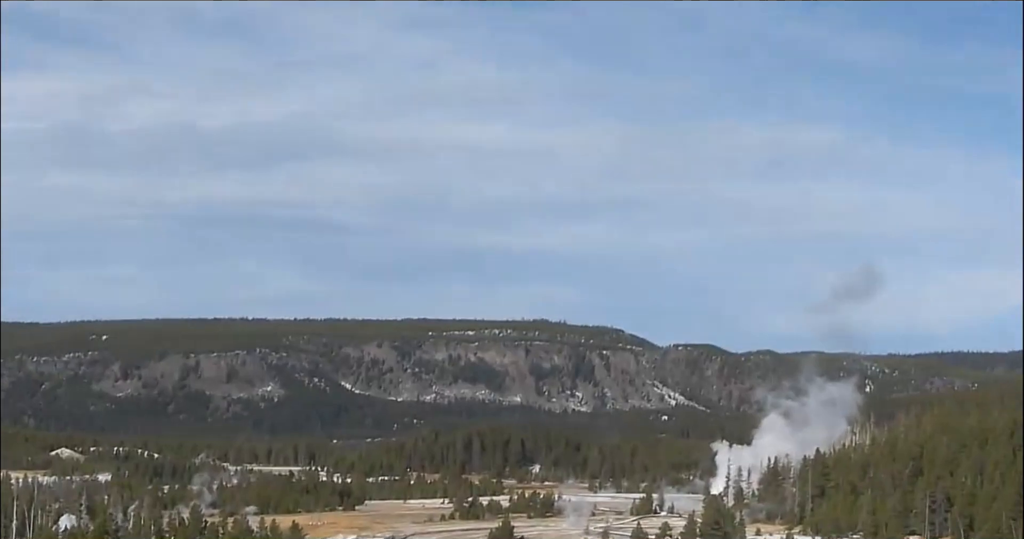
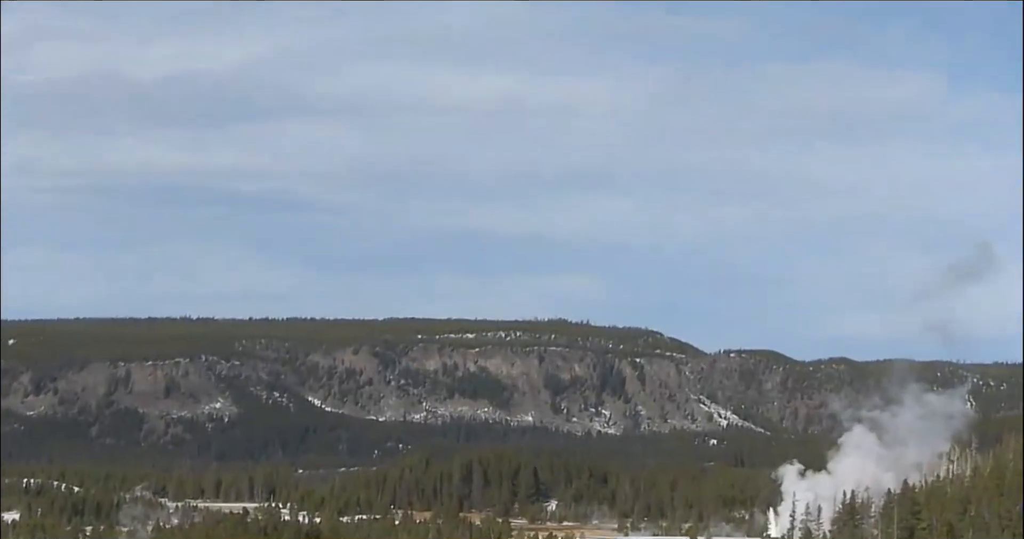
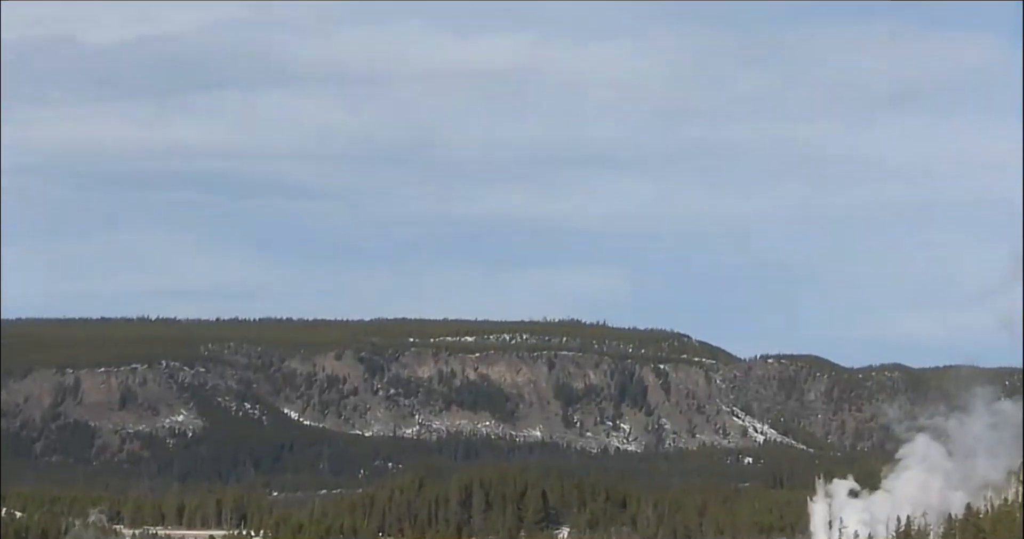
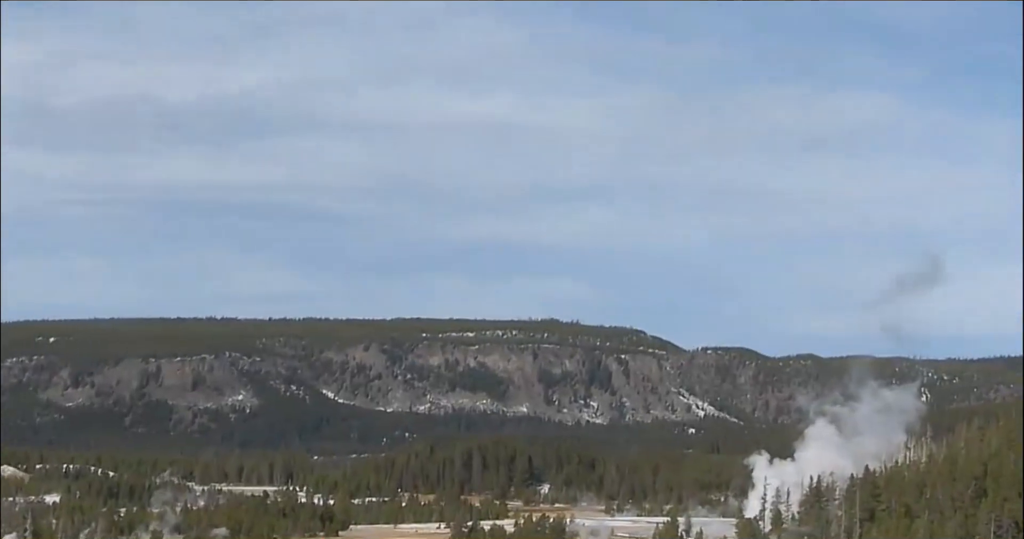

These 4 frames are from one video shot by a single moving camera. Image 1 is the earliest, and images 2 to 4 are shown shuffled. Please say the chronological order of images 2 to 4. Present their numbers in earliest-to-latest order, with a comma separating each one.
4, 2, 3
